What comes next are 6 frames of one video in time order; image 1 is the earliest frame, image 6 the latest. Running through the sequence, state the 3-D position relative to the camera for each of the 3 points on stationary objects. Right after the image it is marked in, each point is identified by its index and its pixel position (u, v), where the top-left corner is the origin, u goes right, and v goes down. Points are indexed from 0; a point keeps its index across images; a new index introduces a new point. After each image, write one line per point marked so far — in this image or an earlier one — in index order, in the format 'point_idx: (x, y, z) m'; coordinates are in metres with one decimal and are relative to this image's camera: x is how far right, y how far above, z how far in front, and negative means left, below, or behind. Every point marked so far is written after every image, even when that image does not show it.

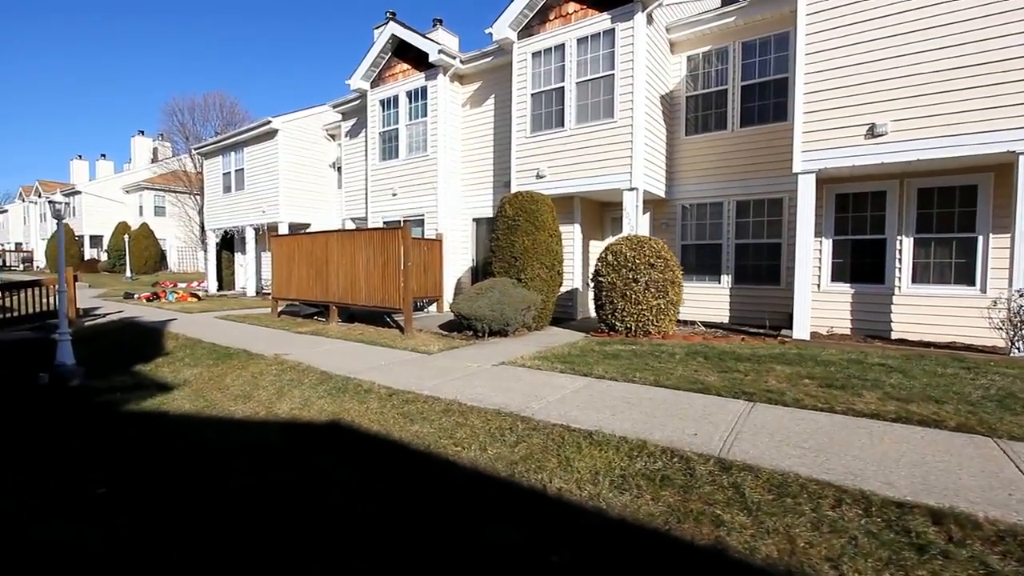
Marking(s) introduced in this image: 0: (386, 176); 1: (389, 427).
0: (-3.5, +3.2, +13.5) m
1: (-1.1, -1.2, +4.2) m
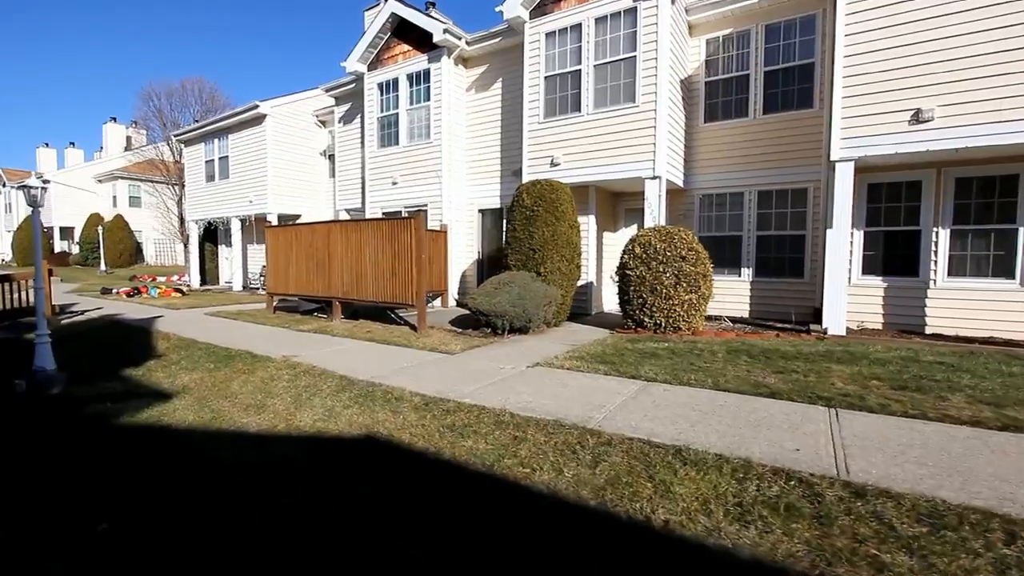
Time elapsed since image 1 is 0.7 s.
0: (-3.4, +3.3, +12.8) m
1: (-0.6, -1.2, +3.7) m
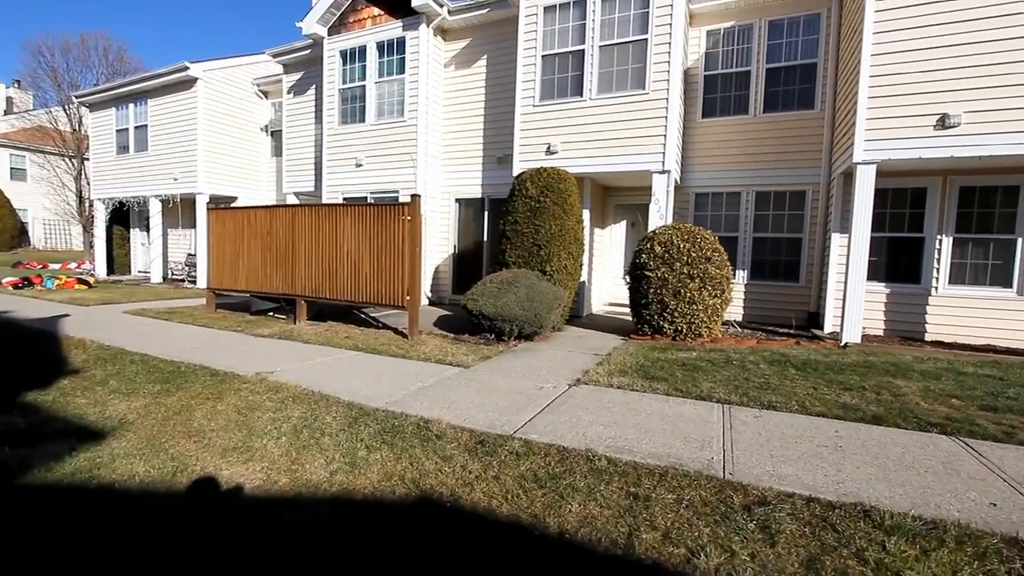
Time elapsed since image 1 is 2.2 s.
0: (-3.9, +3.5, +11.4) m
1: (+0.1, -1.2, +2.7) m
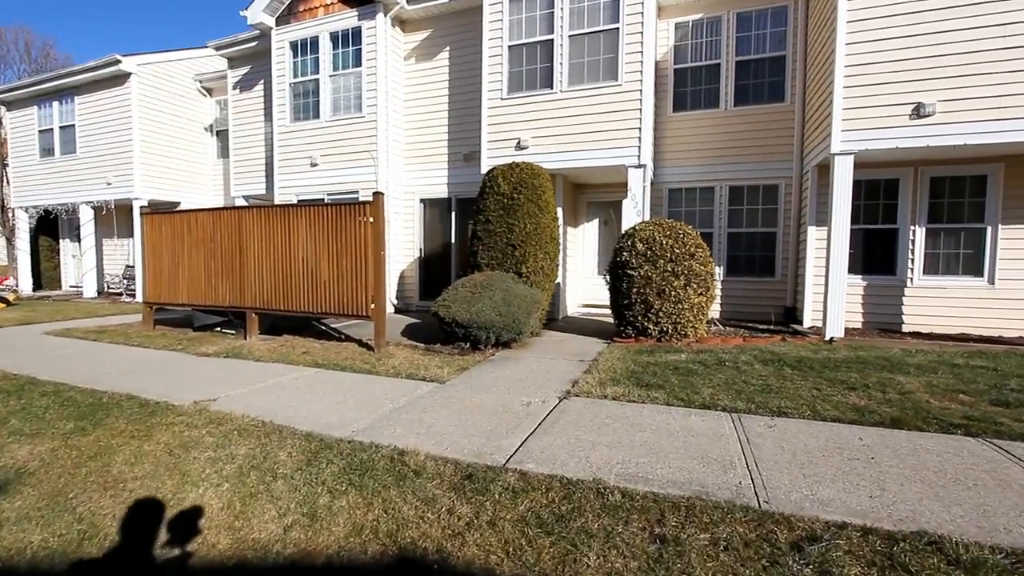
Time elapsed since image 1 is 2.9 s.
0: (-4.6, +3.2, +10.6) m
1: (+0.1, -1.2, +2.2) m
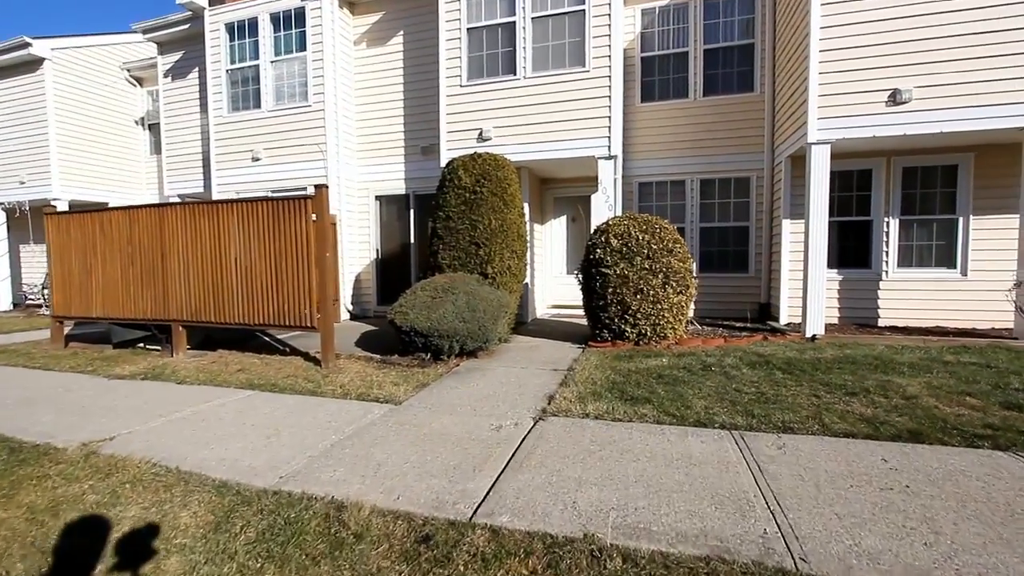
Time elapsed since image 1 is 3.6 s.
0: (-5.4, +3.1, +9.6) m
1: (0.0, -1.3, +1.6) m
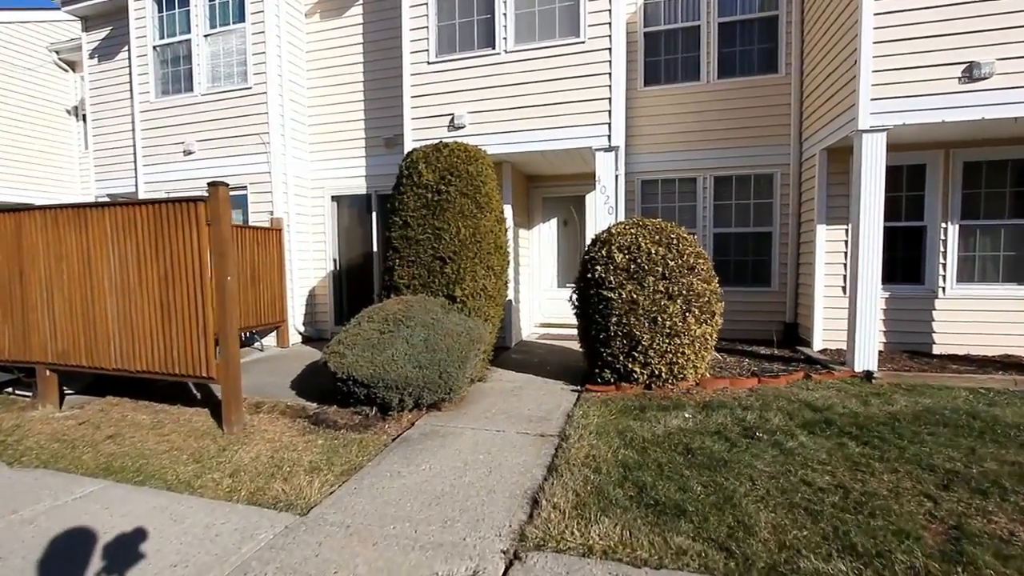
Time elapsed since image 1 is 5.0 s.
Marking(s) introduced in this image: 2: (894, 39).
0: (-5.7, +2.8, +8.1) m
1: (-0.2, -1.6, +0.2) m
2: (+4.2, +2.7, +5.2) m
